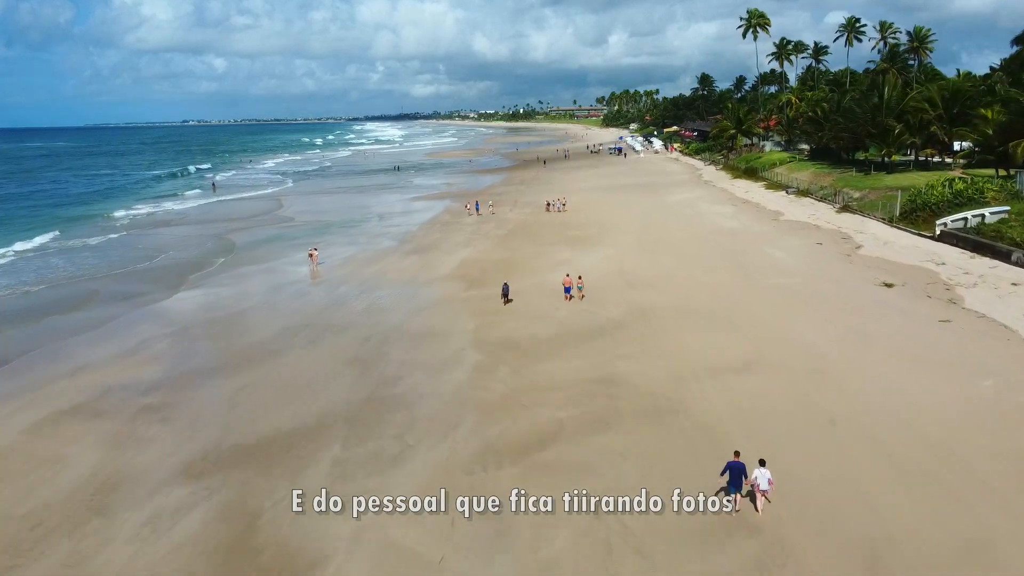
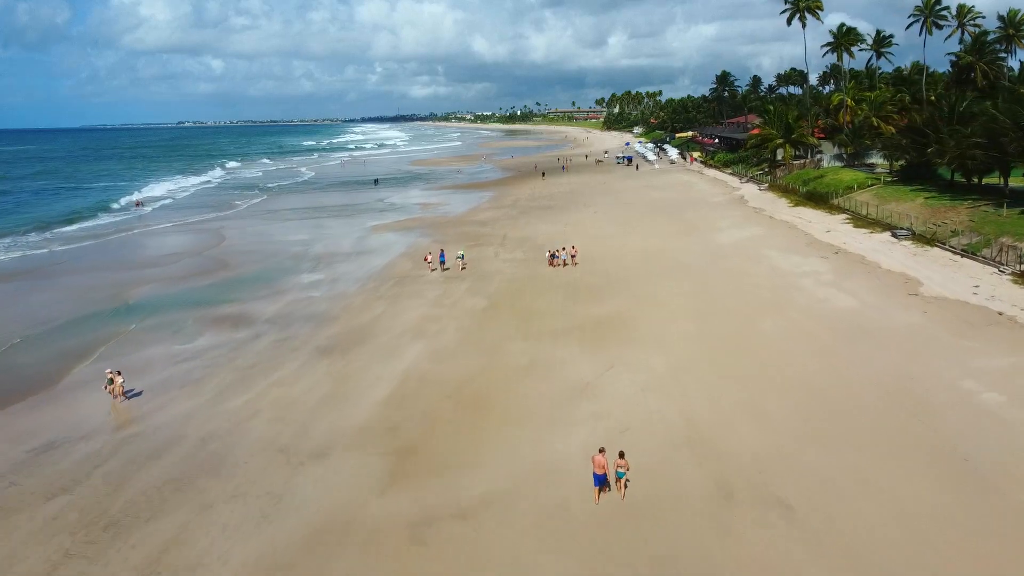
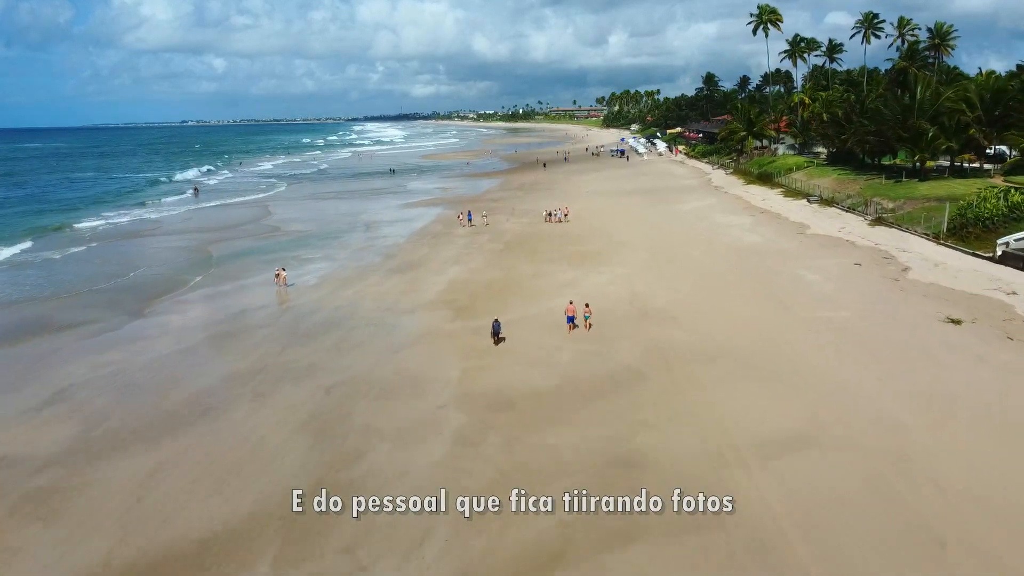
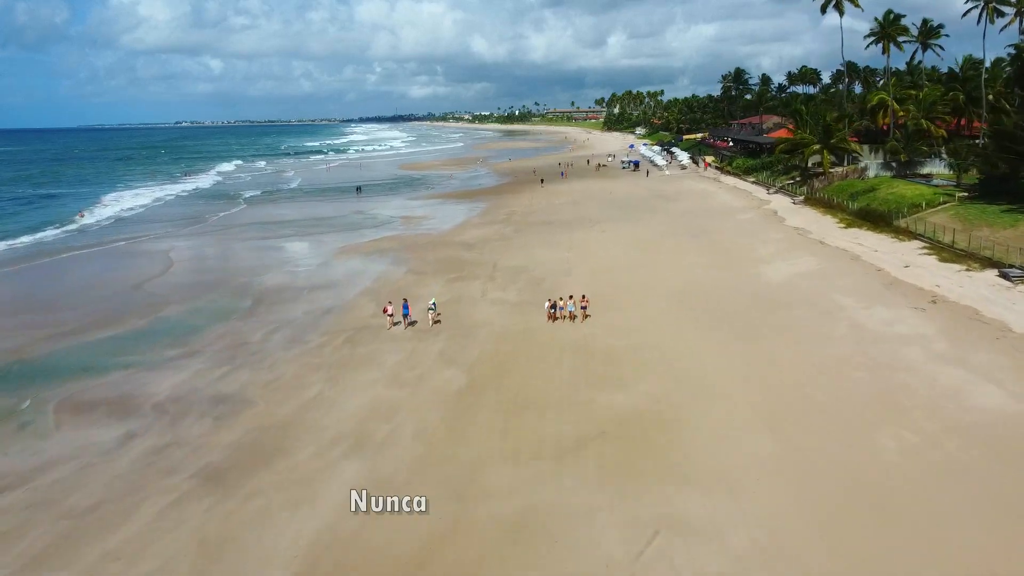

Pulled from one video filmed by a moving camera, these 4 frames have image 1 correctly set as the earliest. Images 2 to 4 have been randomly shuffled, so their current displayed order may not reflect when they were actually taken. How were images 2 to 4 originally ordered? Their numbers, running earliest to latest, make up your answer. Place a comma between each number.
3, 2, 4
